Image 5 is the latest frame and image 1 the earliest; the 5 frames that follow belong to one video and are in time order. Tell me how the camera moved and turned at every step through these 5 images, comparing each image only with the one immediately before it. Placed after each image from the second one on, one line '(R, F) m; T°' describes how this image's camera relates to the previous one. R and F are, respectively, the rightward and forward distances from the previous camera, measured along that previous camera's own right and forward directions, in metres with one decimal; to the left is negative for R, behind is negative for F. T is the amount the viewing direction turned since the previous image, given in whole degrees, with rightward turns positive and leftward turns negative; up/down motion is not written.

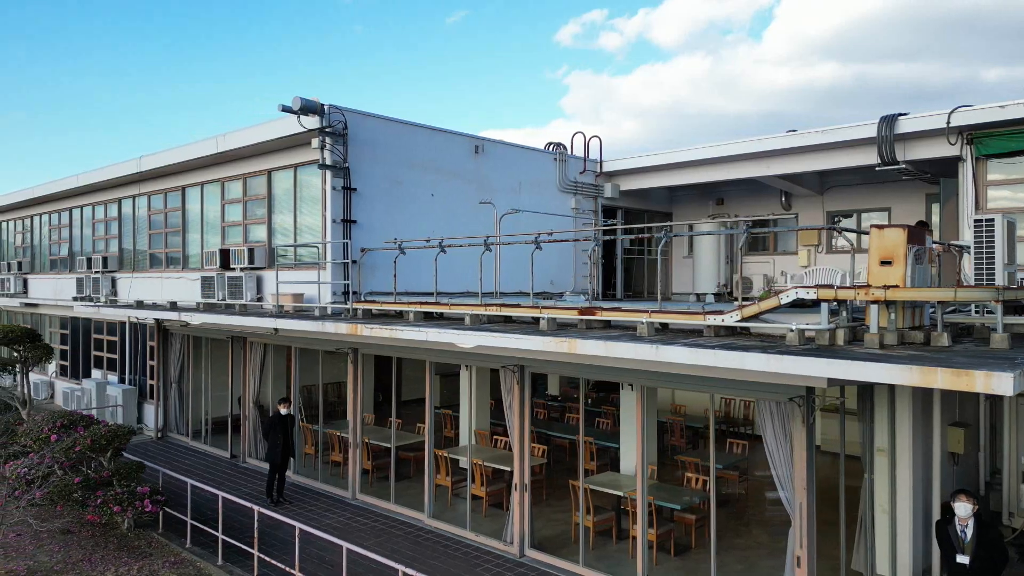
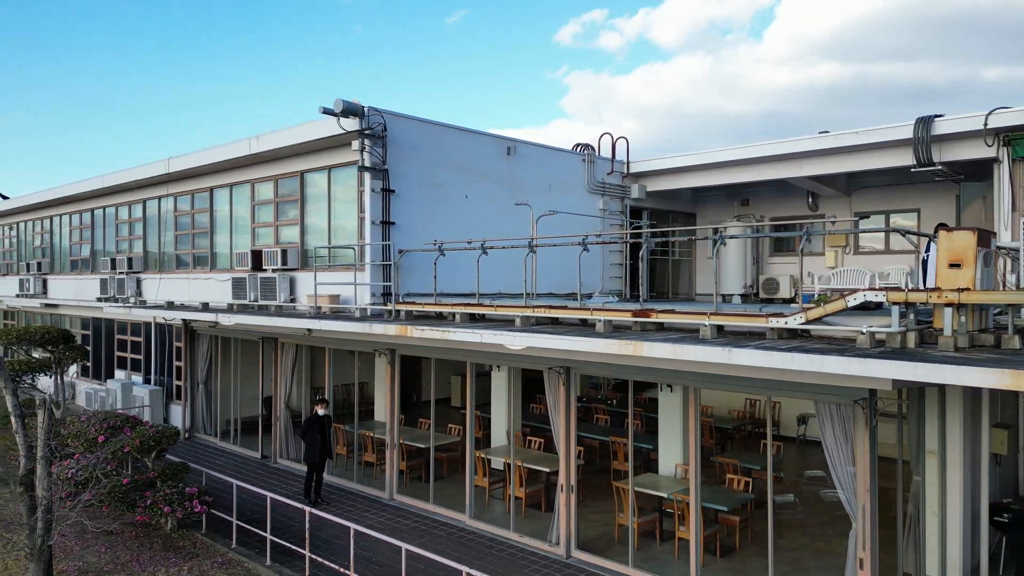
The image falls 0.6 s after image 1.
(-0.5, 0.0) m; 0°
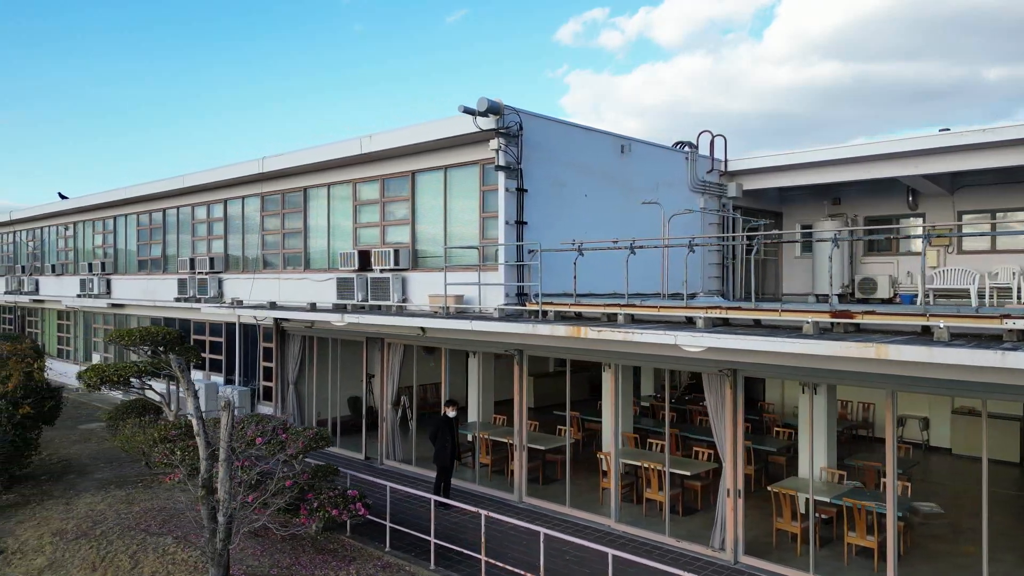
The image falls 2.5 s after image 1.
(-1.7, +0.1) m; 0°
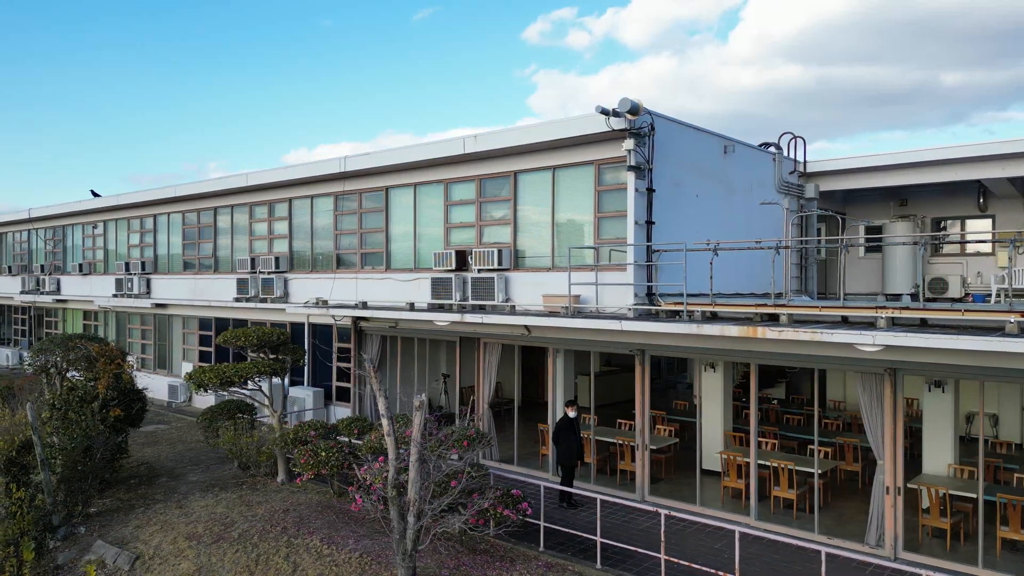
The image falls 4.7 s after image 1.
(-2.0, 0.0) m; +2°
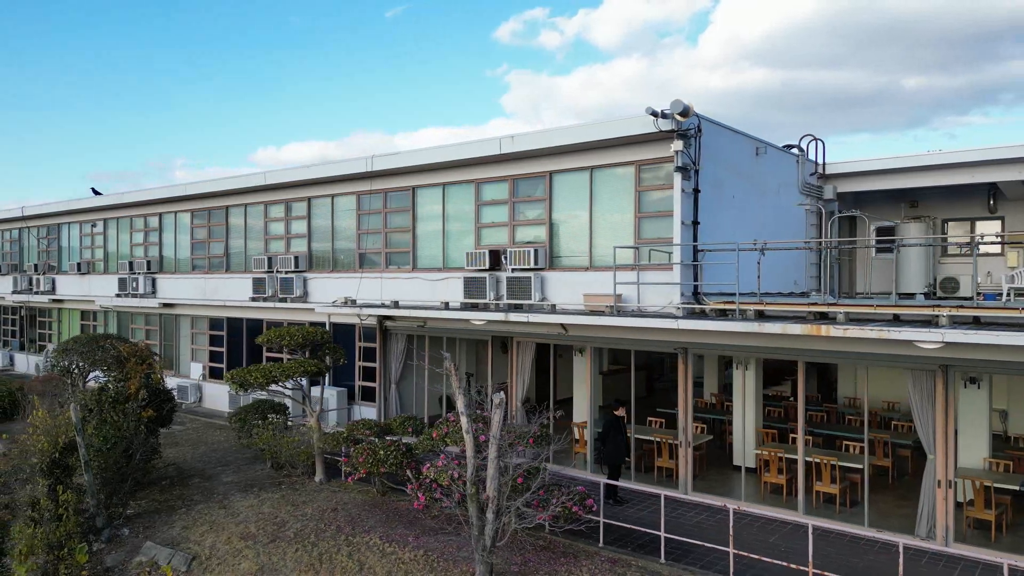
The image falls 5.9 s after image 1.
(-1.0, -0.1) m; +2°
